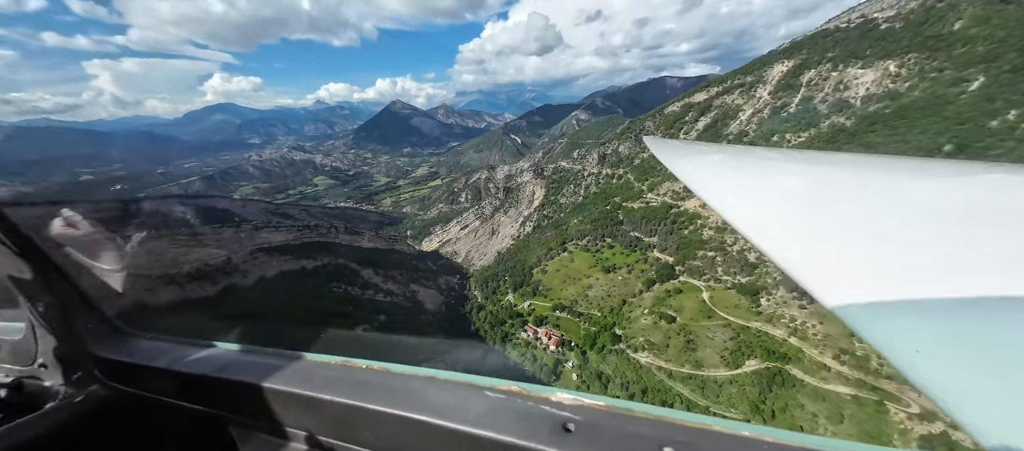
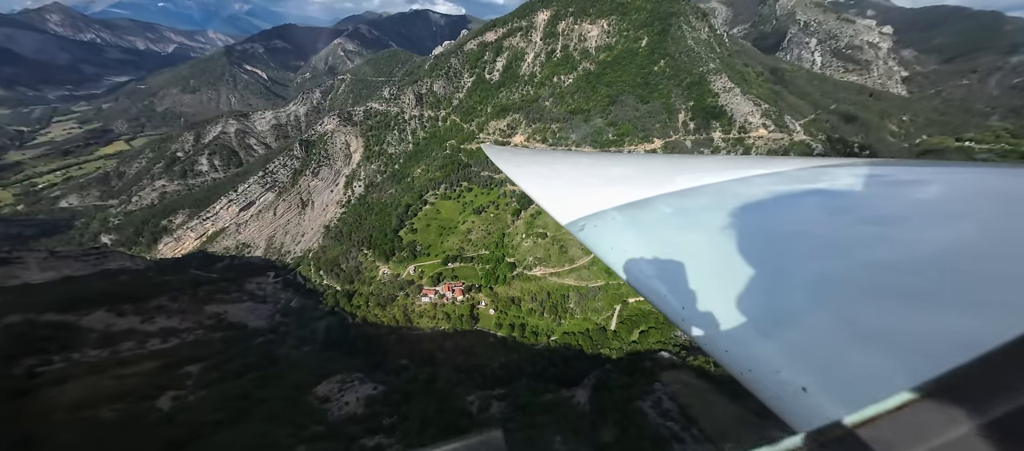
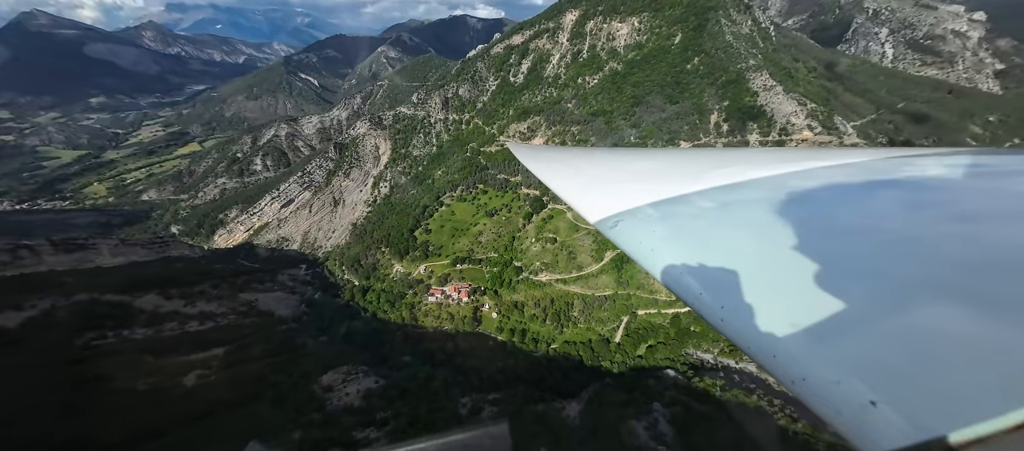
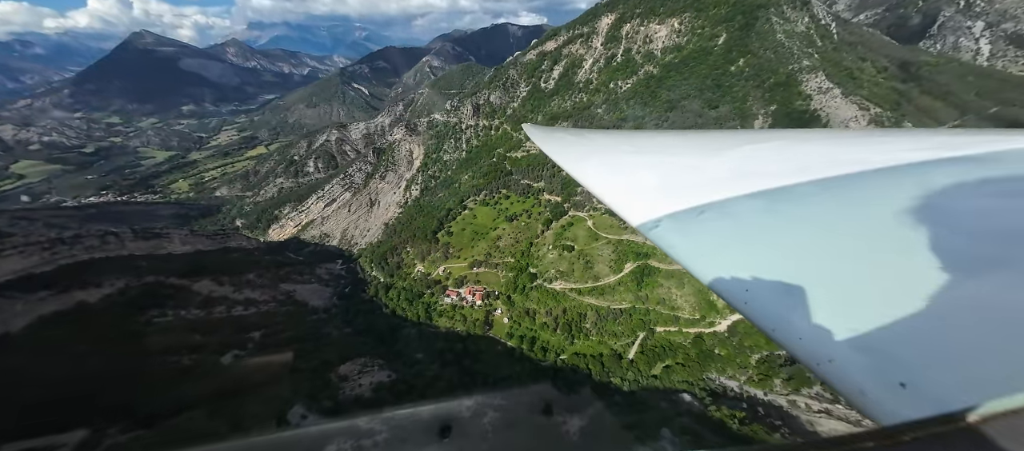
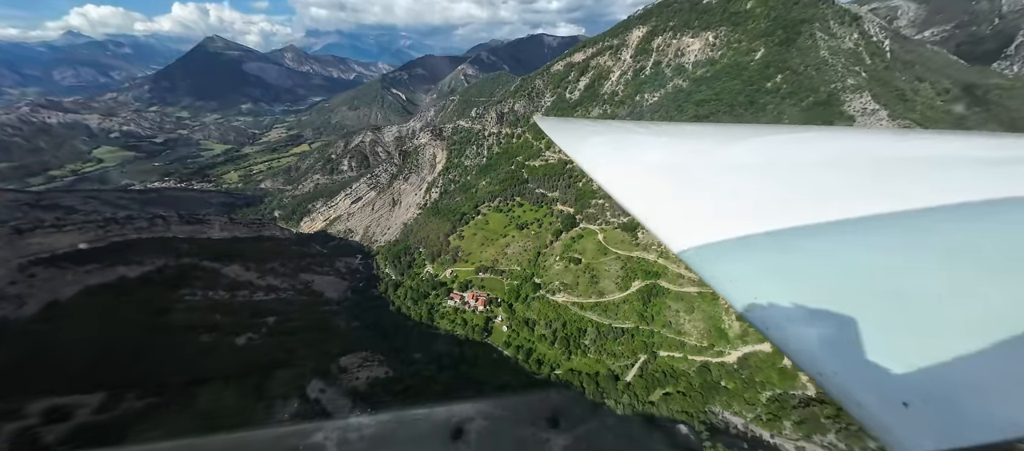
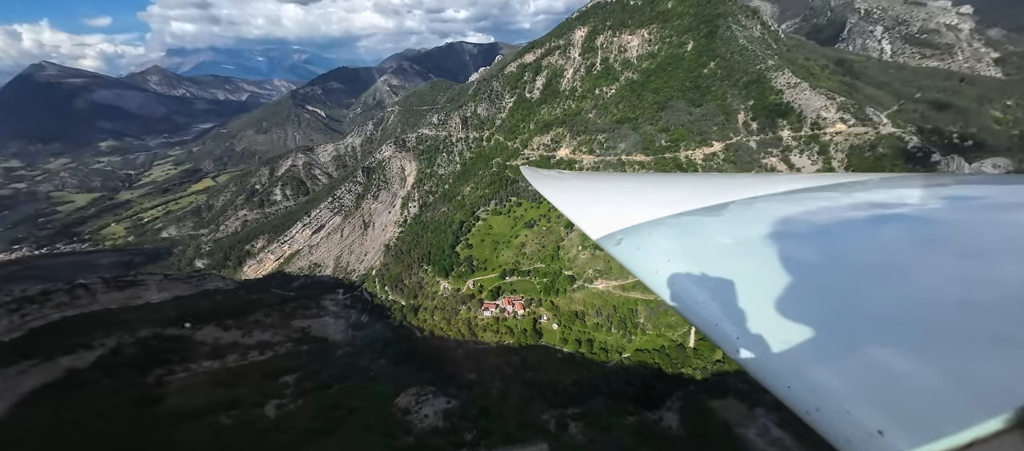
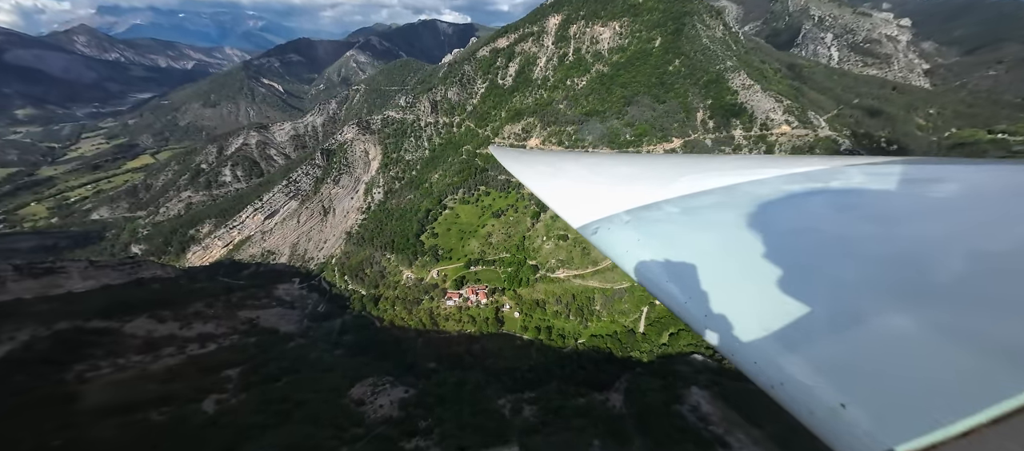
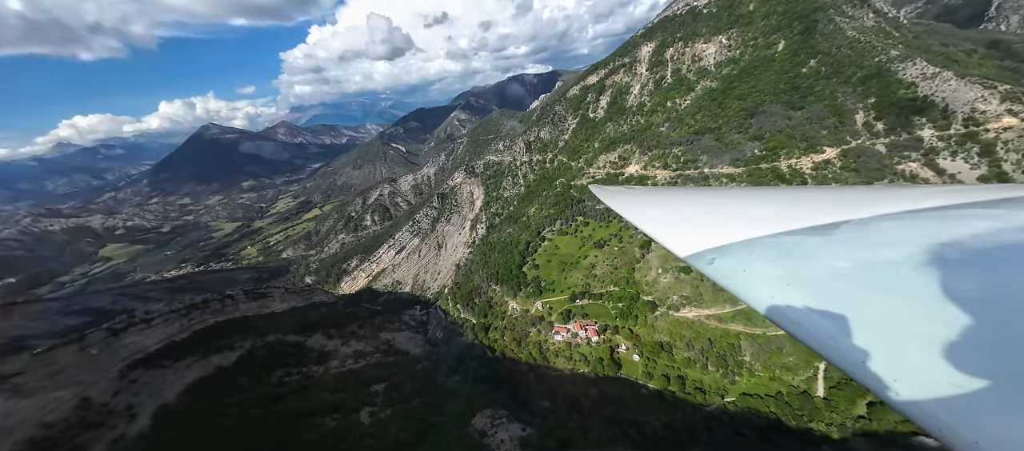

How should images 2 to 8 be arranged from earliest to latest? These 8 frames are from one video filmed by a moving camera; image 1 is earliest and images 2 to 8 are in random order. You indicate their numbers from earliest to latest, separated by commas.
5, 4, 3, 2, 7, 6, 8
